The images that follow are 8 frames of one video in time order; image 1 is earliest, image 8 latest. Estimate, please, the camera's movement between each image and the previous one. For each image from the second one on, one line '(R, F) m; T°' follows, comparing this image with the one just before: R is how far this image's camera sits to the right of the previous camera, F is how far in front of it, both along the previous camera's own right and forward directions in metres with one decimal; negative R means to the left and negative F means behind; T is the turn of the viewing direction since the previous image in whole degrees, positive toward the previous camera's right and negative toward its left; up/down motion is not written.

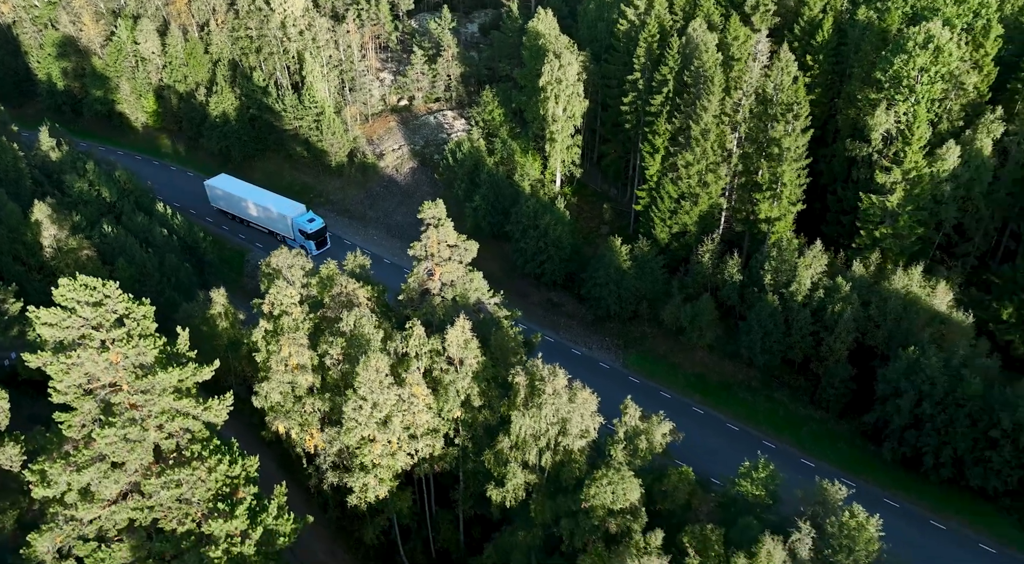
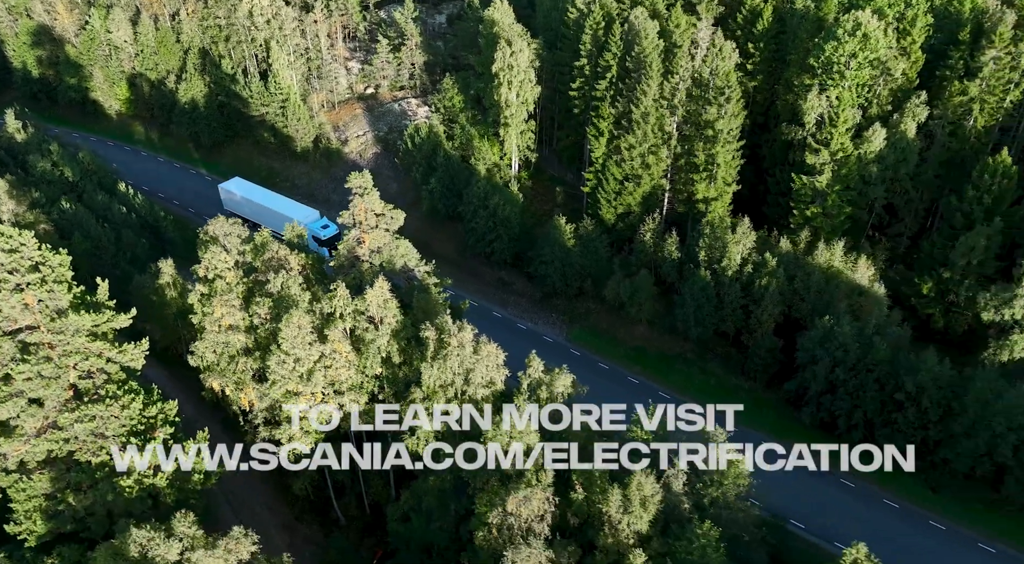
(+3.4, -2.7) m; +1°
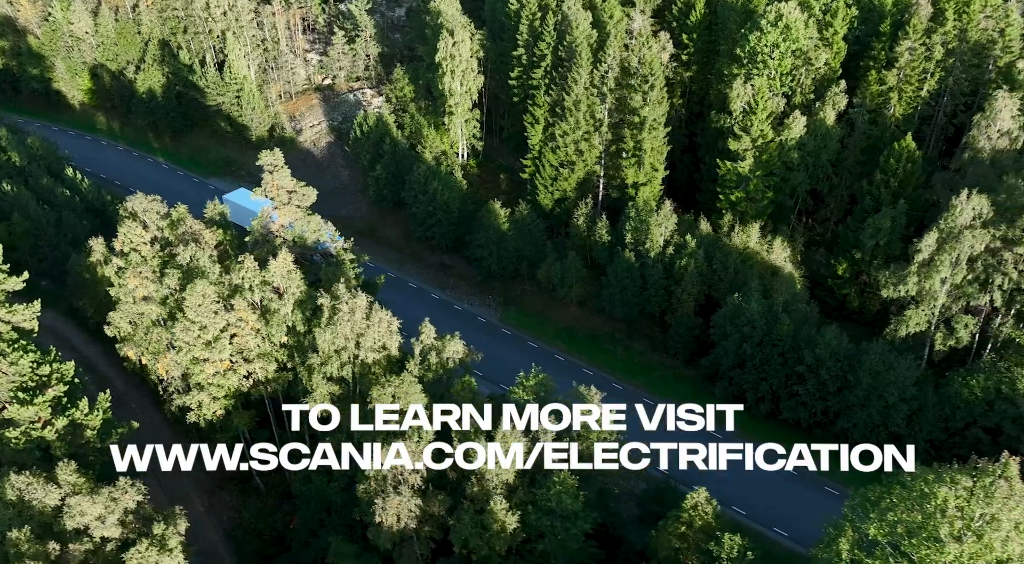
(+4.3, -2.1) m; +1°
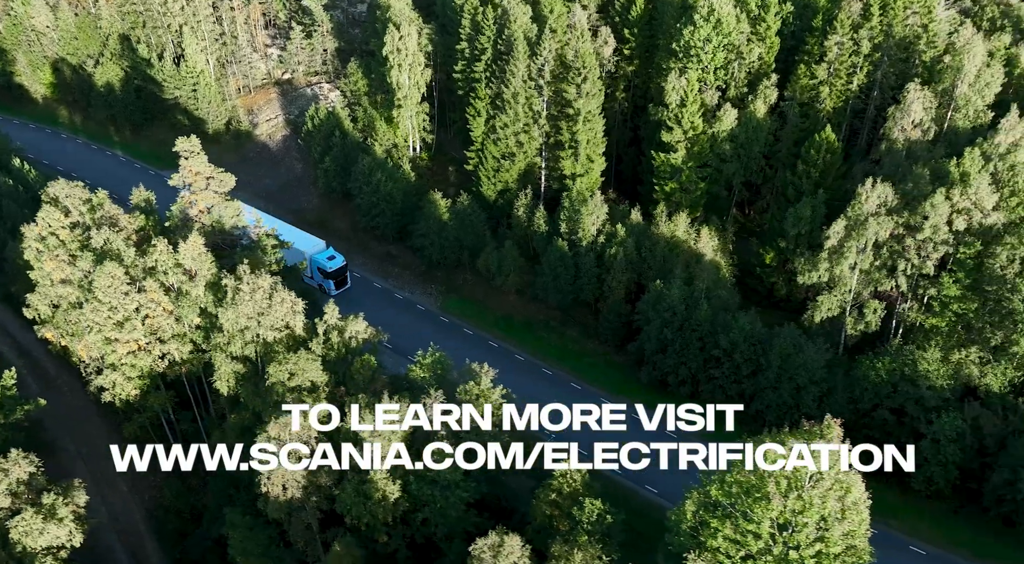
(+4.1, -1.3) m; +1°
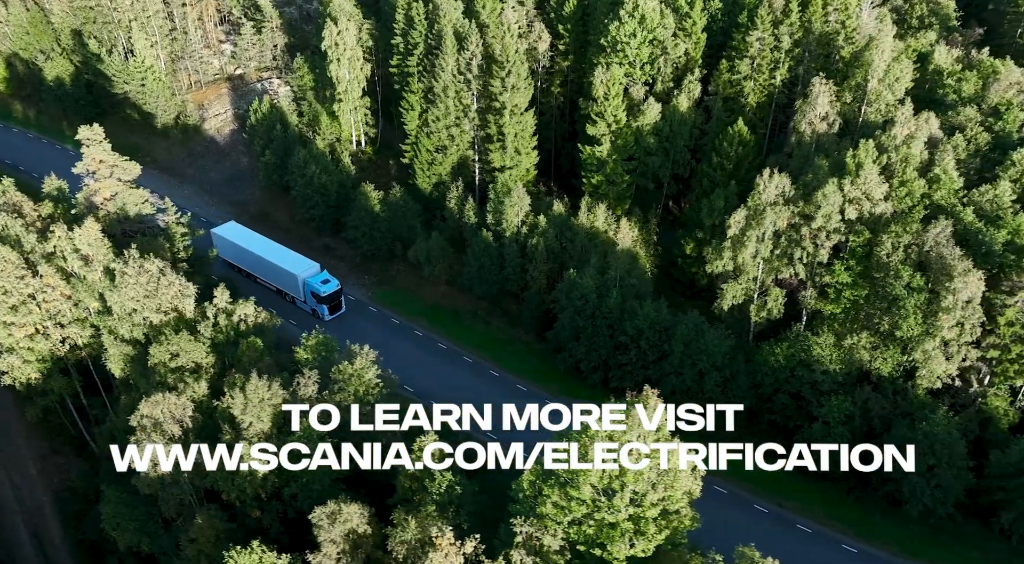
(+4.8, -1.1) m; +1°
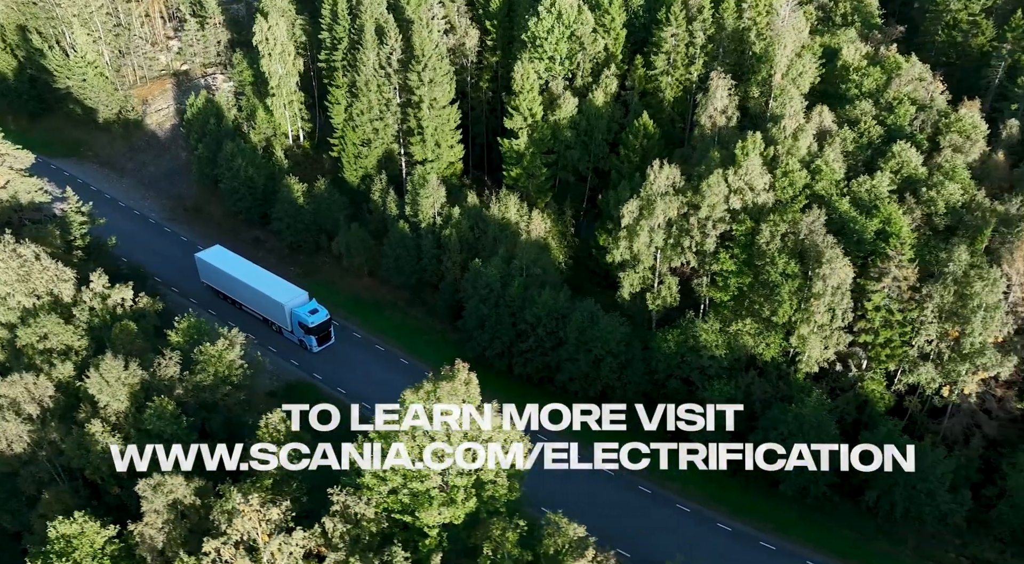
(+5.6, -1.1) m; +1°
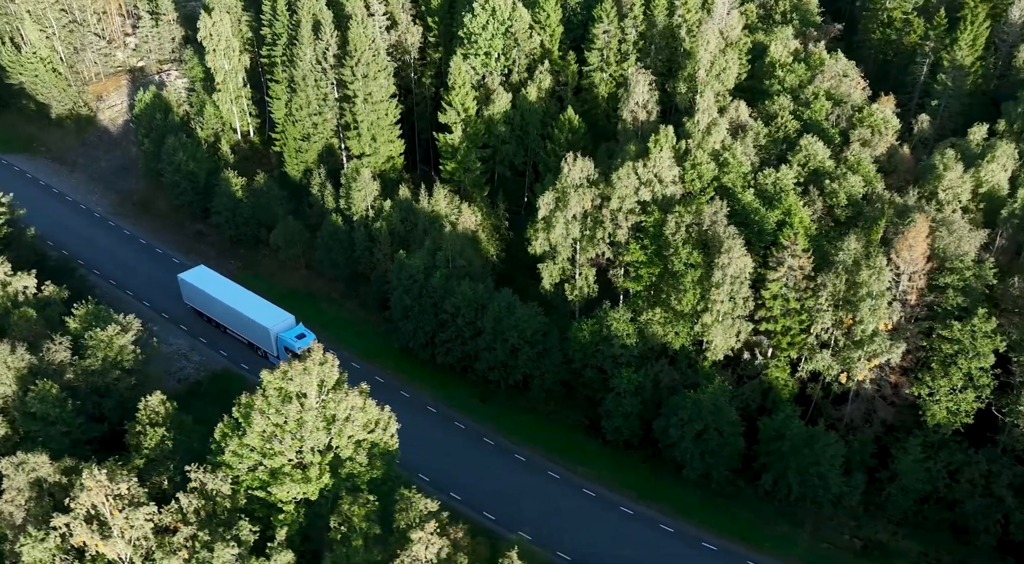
(+4.6, -0.9) m; +1°
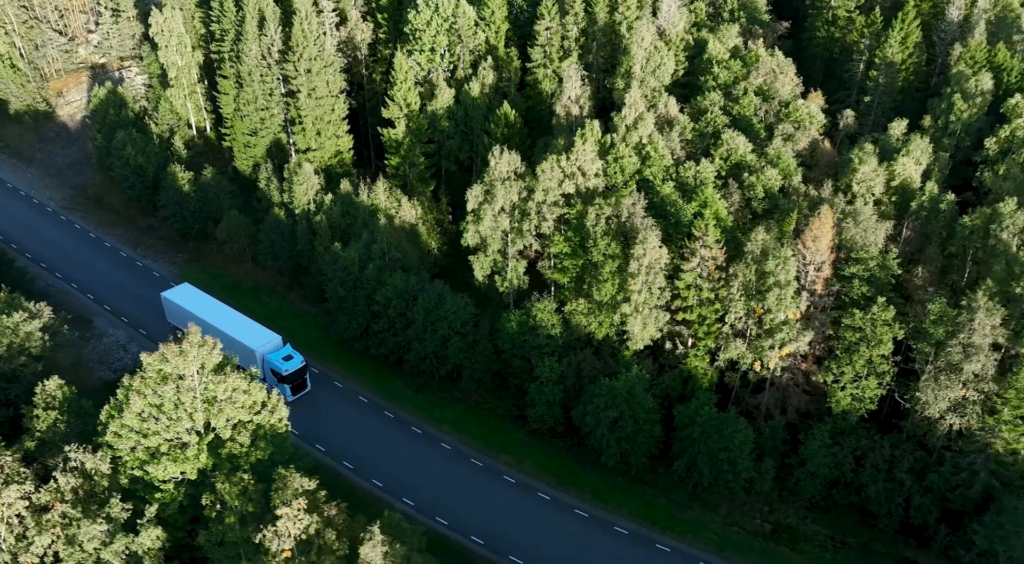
(+4.0, -0.8) m; +1°
